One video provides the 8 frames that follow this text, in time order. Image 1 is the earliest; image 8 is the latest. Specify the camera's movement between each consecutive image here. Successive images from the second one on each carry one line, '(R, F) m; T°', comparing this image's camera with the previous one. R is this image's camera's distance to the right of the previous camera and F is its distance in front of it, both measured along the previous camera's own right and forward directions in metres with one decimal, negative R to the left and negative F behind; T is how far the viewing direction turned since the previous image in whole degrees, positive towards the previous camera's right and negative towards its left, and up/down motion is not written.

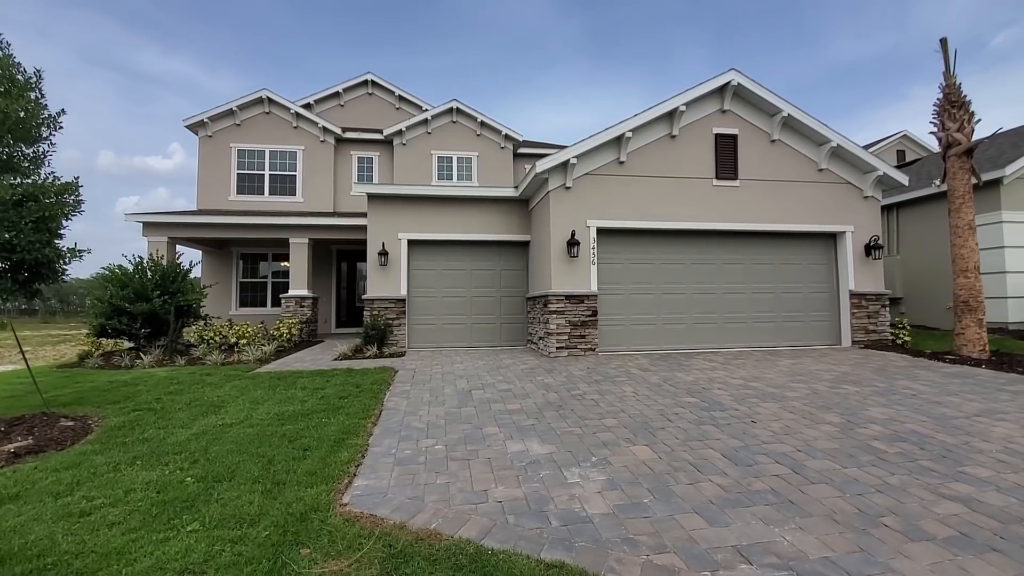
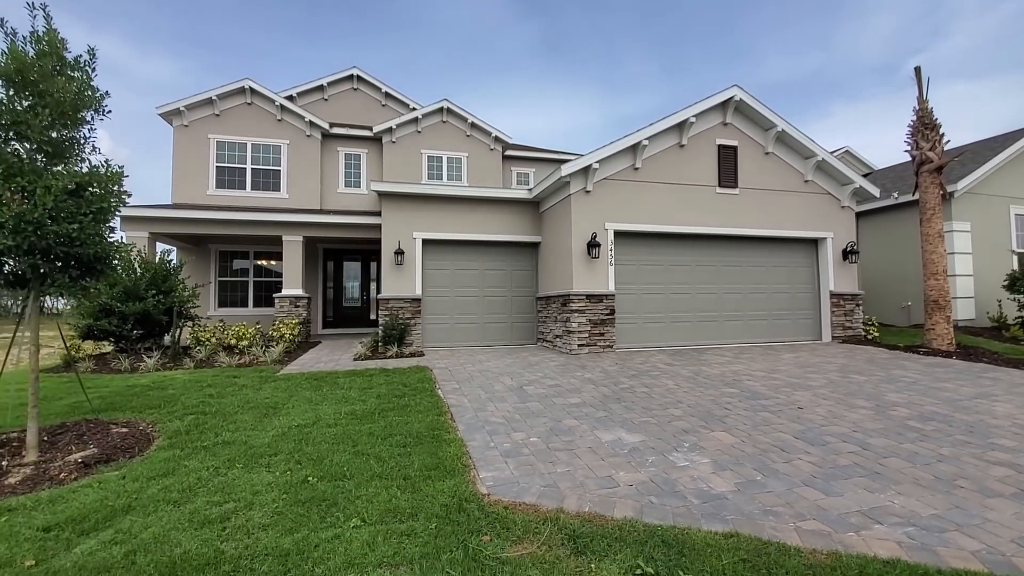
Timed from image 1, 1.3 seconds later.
(-1.5, -0.1) m; +7°
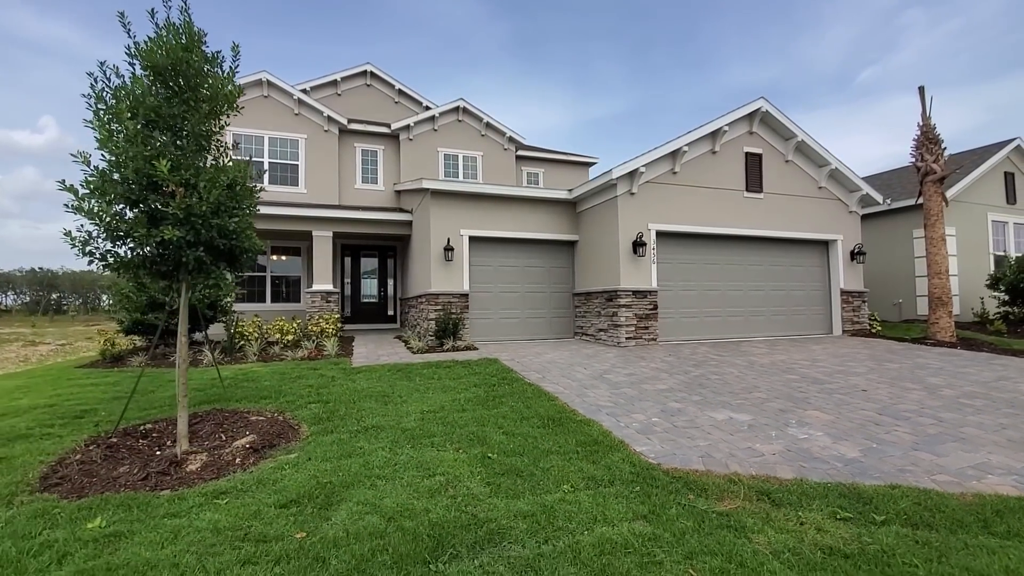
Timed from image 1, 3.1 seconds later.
(-1.8, -0.3) m; +5°
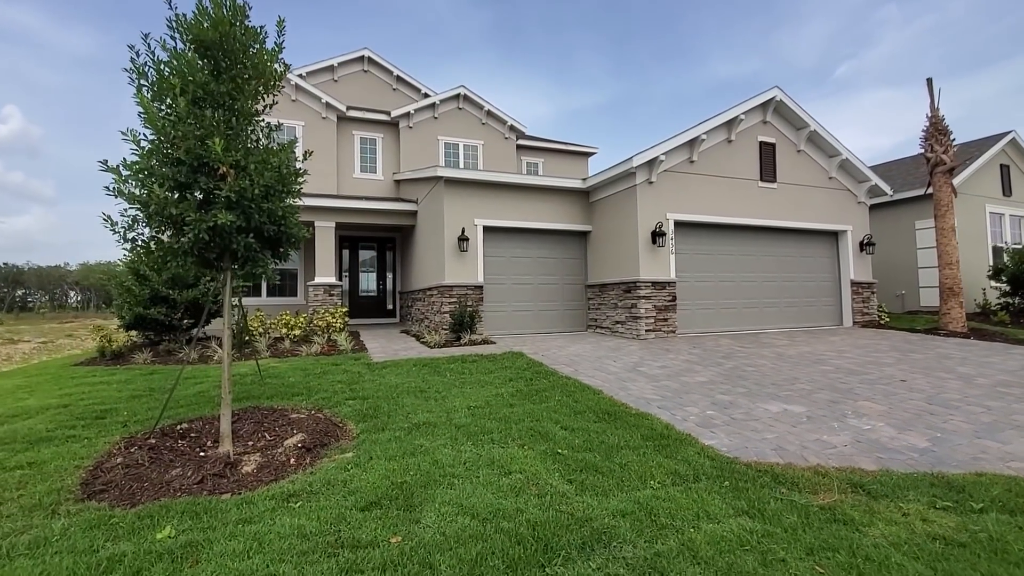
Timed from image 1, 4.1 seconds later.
(-0.8, +0.2) m; +2°
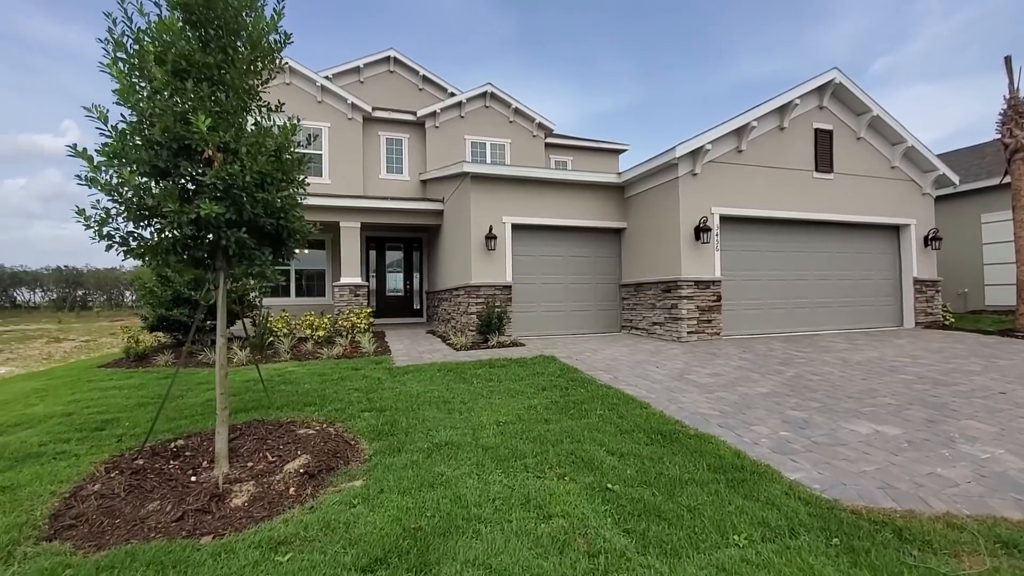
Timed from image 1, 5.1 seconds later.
(-0.1, +0.7) m; -3°
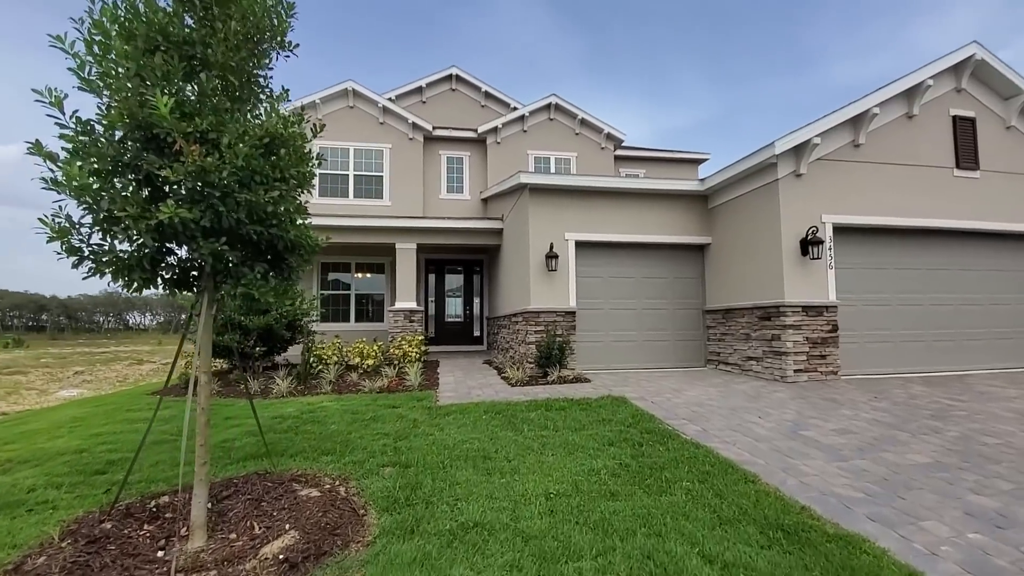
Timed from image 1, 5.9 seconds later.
(+0.1, +1.1) m; -9°
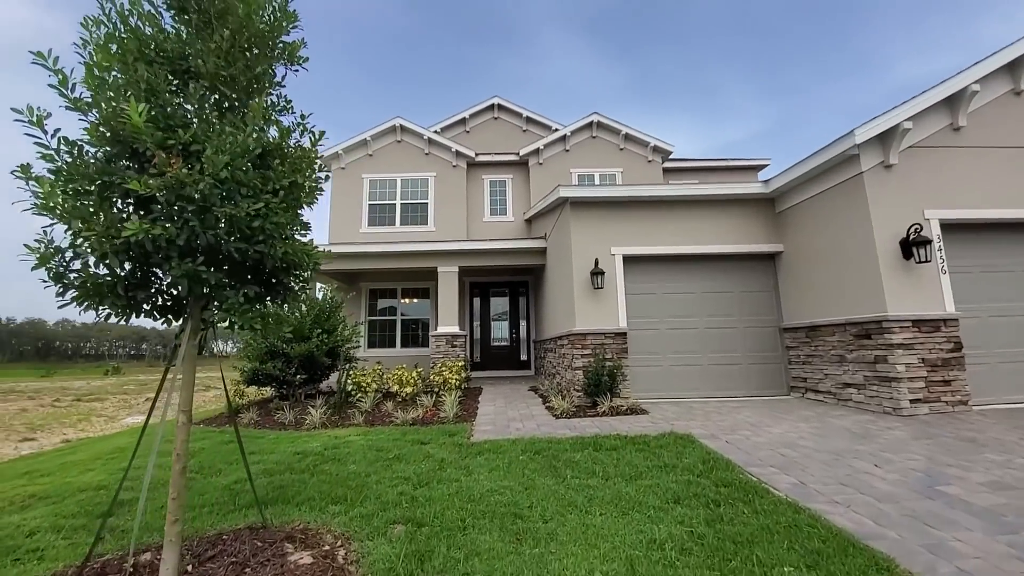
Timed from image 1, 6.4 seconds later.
(+0.2, +0.8) m; -7°
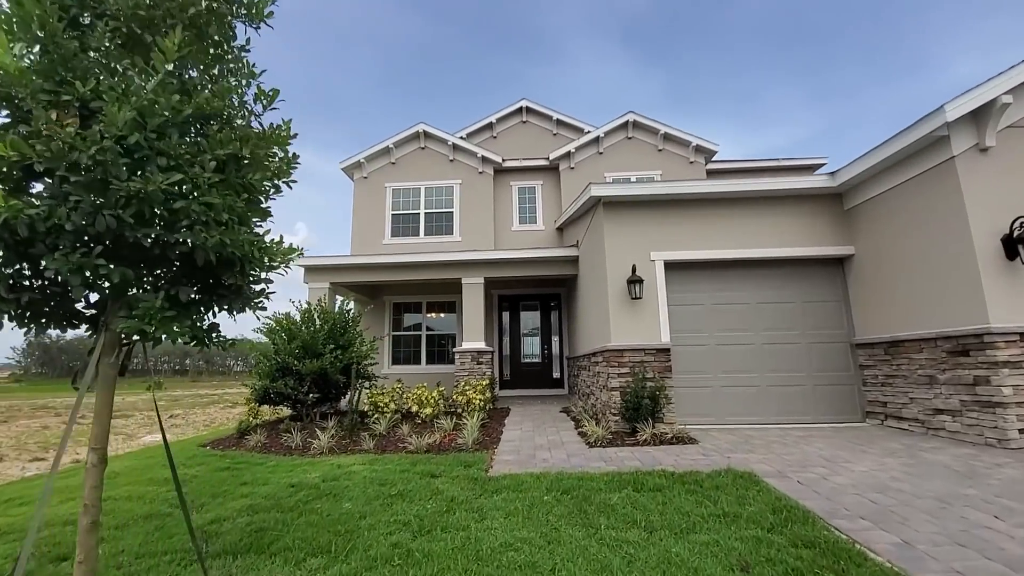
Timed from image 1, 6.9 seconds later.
(+0.1, +0.7) m; -4°
